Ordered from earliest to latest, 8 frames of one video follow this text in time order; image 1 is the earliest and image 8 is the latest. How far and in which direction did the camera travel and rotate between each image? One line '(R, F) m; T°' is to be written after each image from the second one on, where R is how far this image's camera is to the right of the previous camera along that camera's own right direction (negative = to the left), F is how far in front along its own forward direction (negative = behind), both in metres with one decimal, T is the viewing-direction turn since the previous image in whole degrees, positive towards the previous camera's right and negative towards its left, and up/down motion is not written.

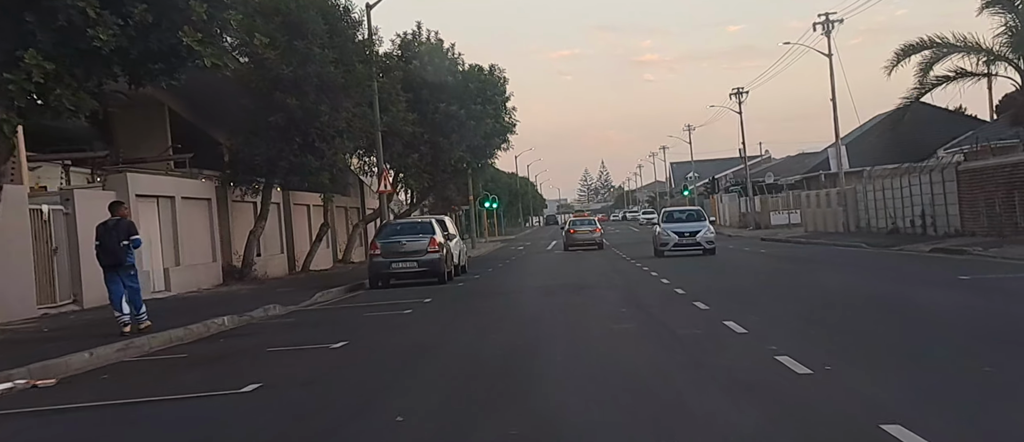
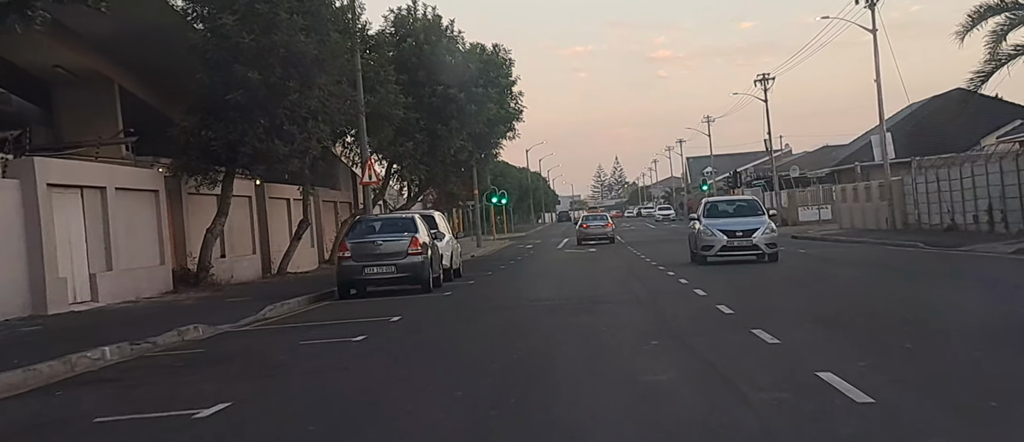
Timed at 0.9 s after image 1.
(+0.3, +3.8) m; -1°
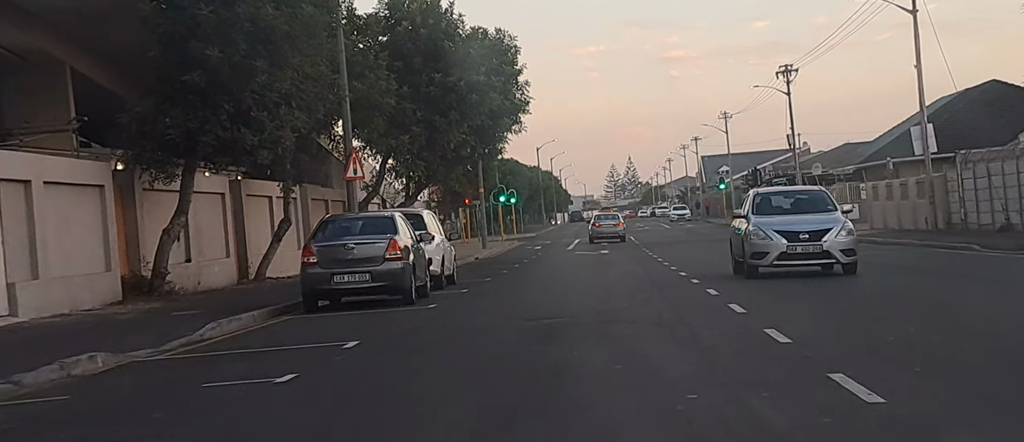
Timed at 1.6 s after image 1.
(+0.3, +2.8) m; -1°
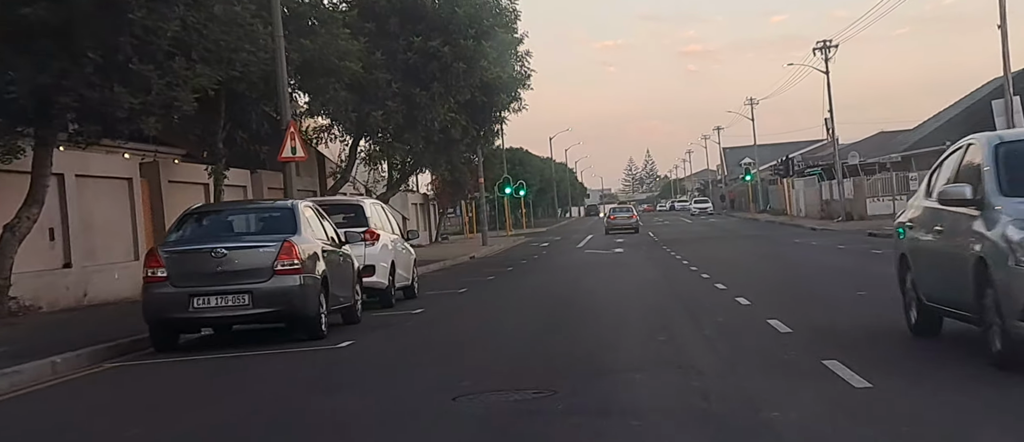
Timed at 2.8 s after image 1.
(+0.6, +5.4) m; -1°
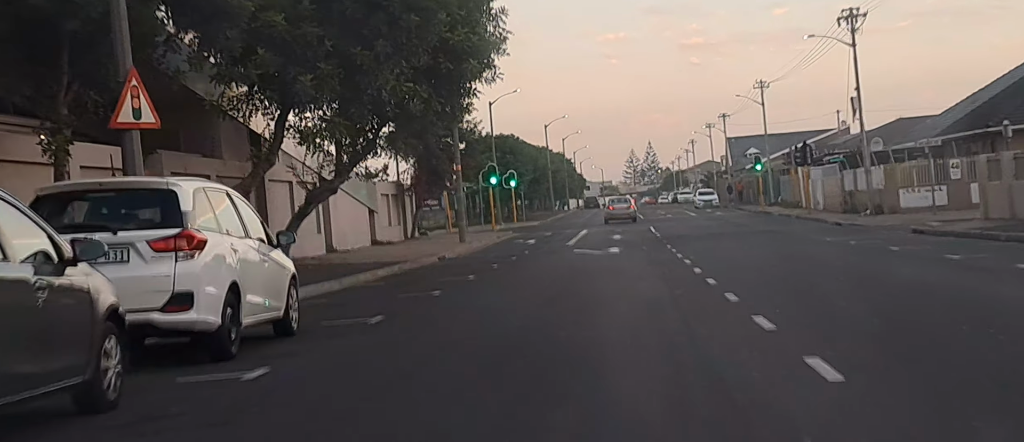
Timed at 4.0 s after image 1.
(+0.8, +5.7) m; 0°
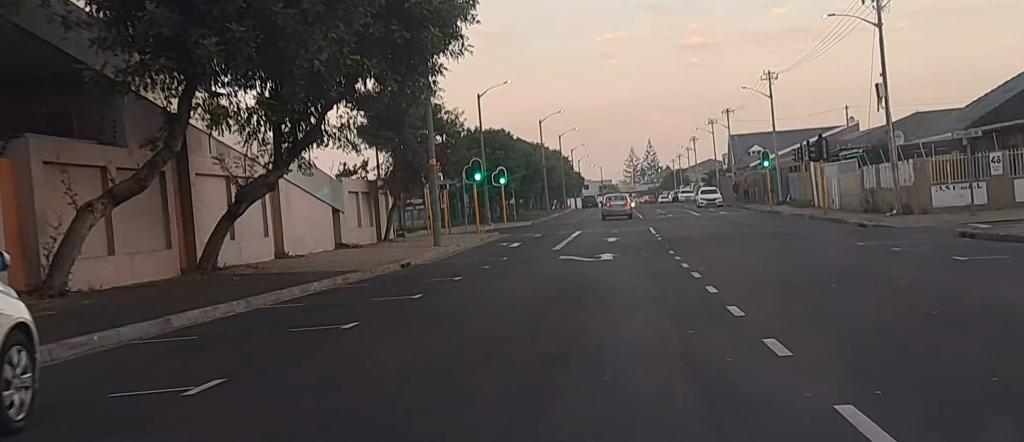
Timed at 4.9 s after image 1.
(+0.7, +4.7) m; 0°
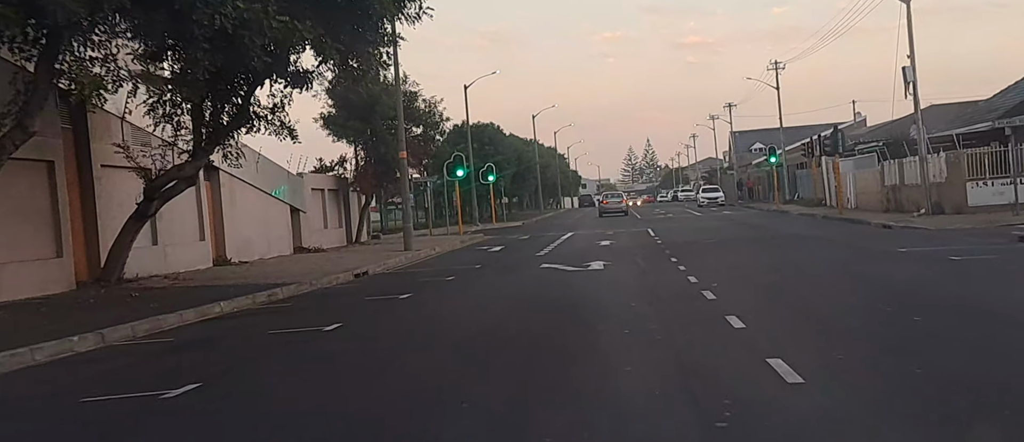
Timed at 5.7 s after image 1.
(+0.6, +4.2) m; 0°
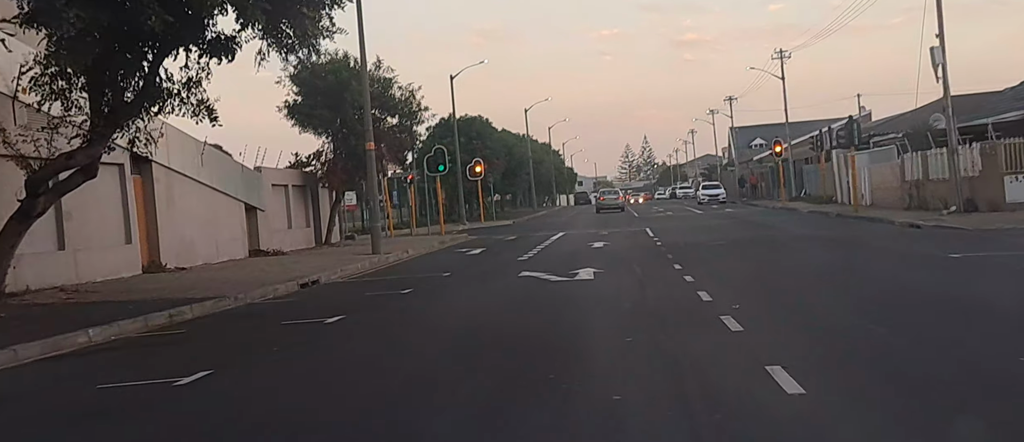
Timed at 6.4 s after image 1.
(+0.5, +3.6) m; 0°
